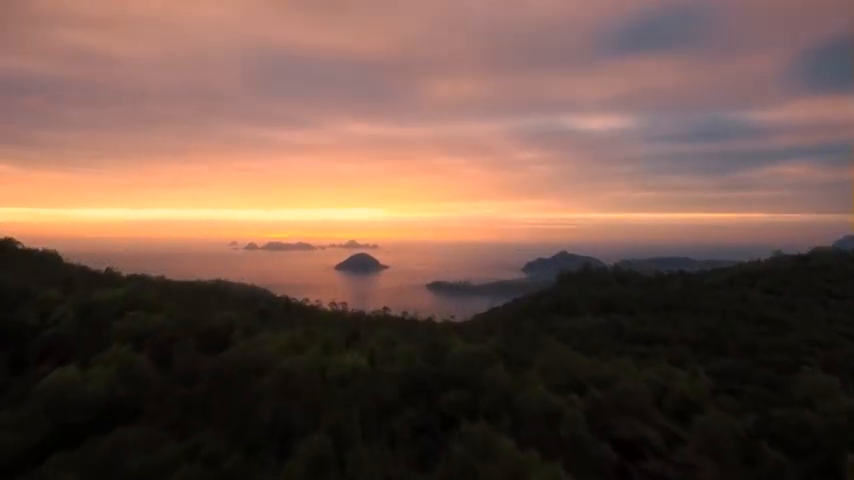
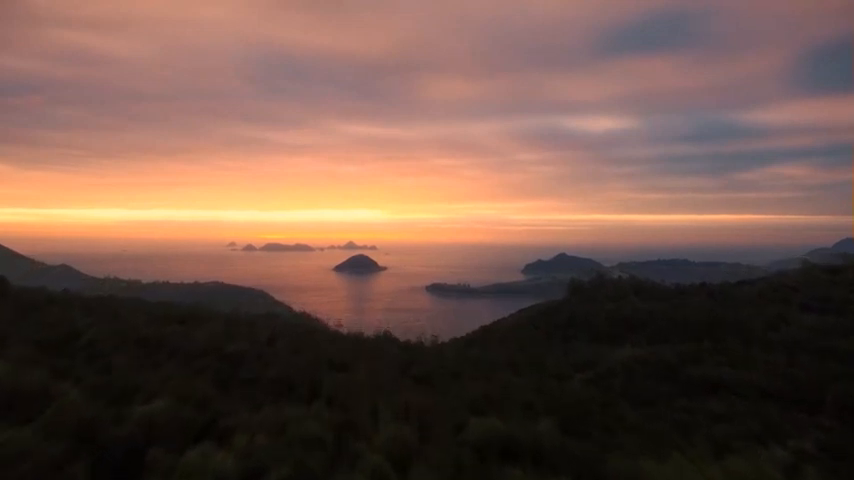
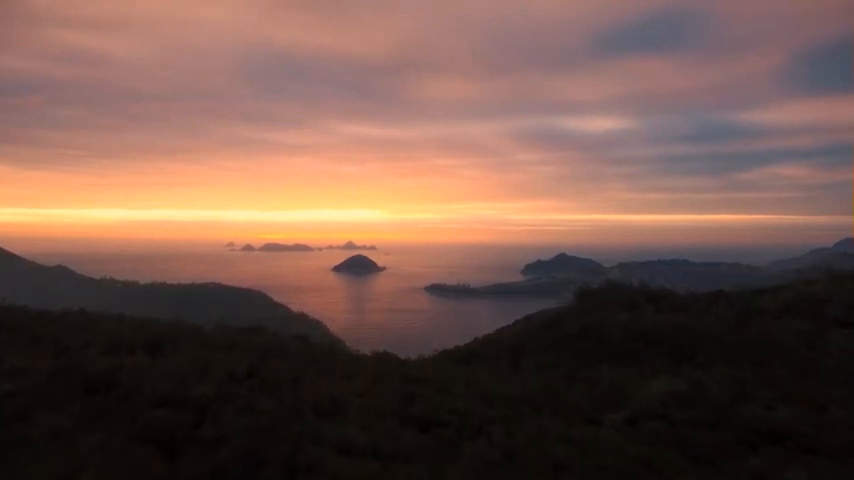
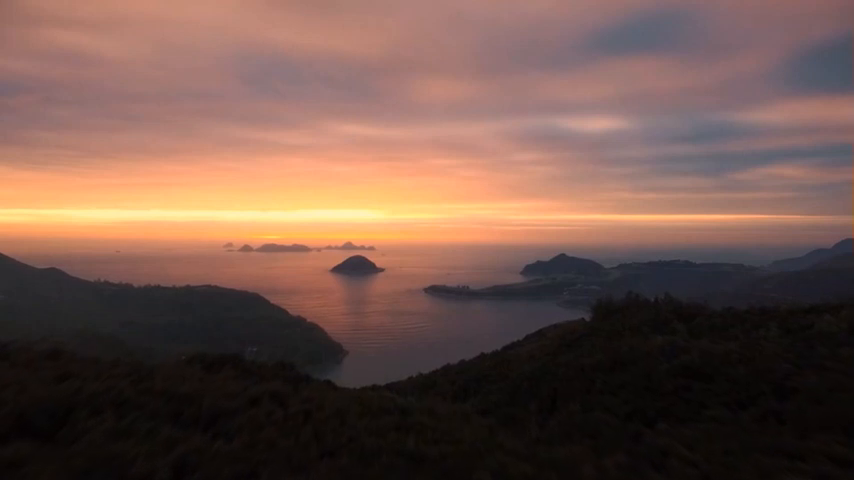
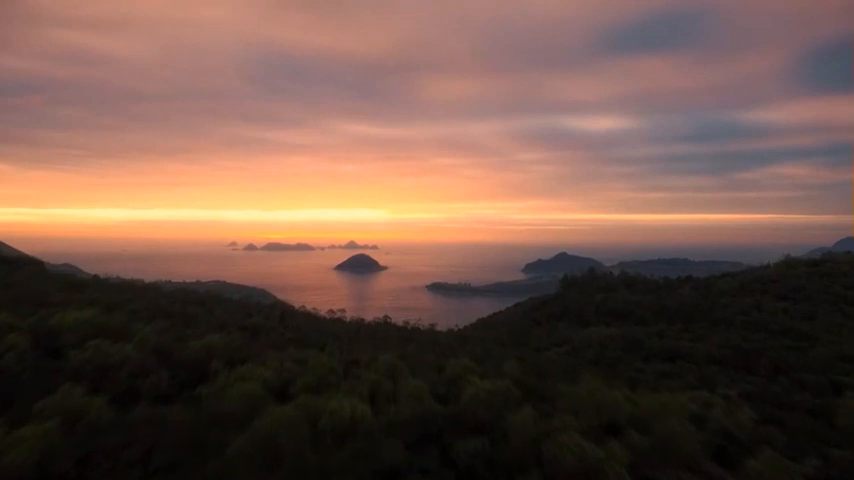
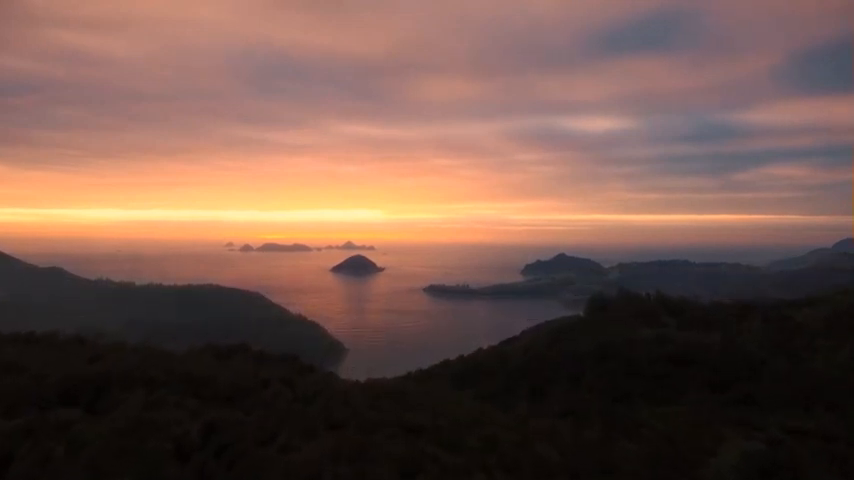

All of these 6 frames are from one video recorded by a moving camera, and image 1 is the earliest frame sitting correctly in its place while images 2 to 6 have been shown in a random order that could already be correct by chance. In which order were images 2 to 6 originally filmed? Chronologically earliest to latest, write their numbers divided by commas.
5, 2, 3, 6, 4
